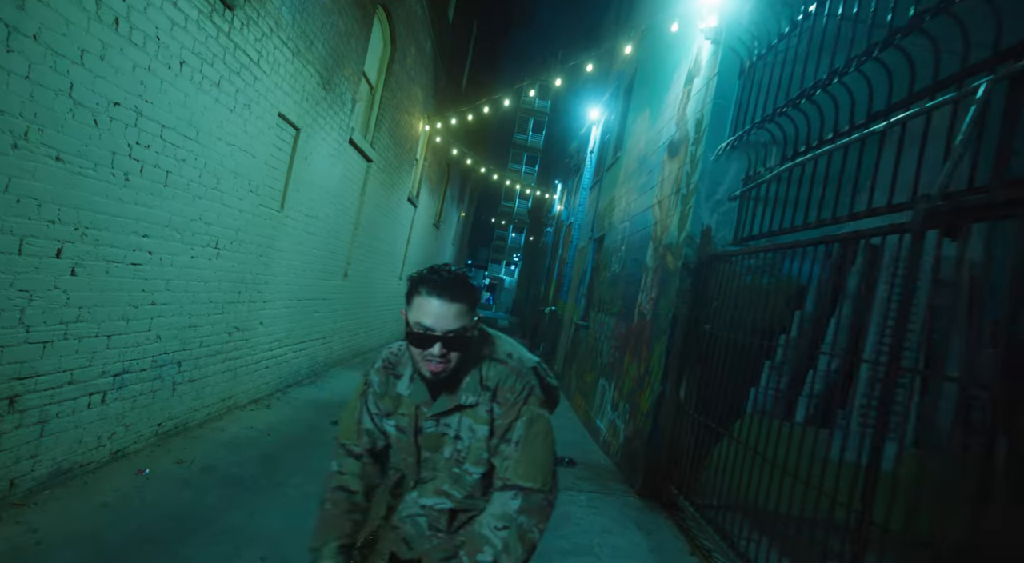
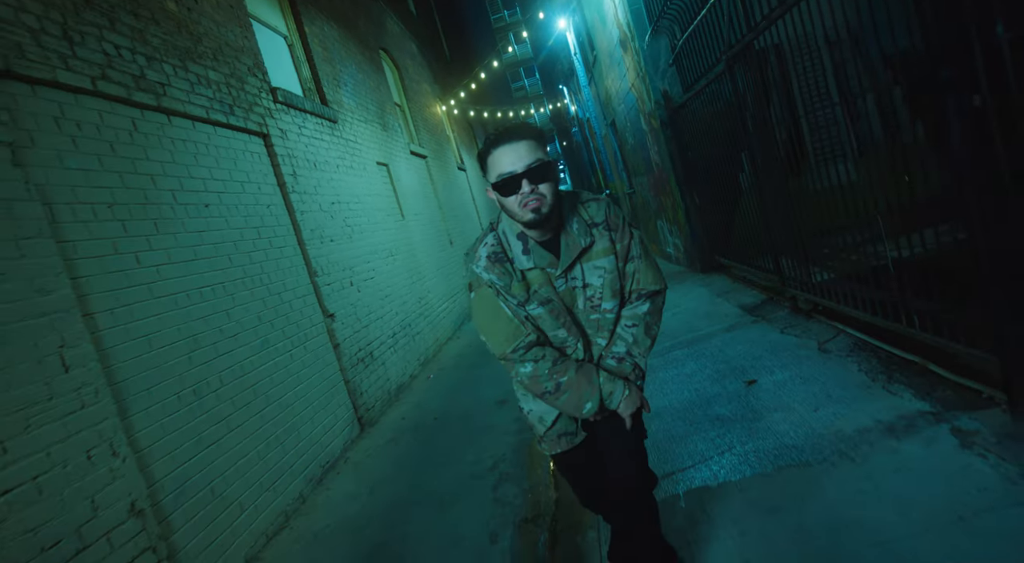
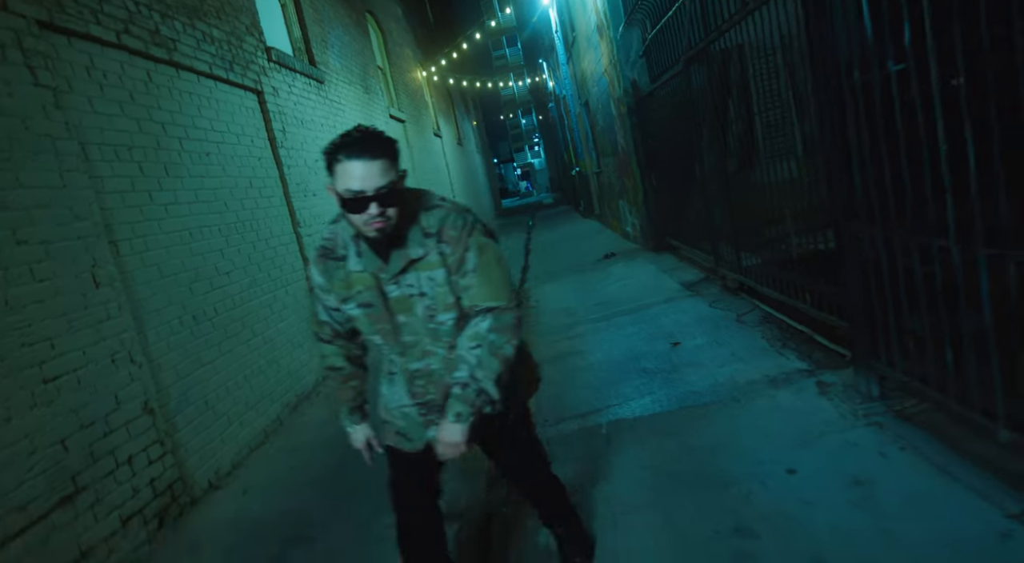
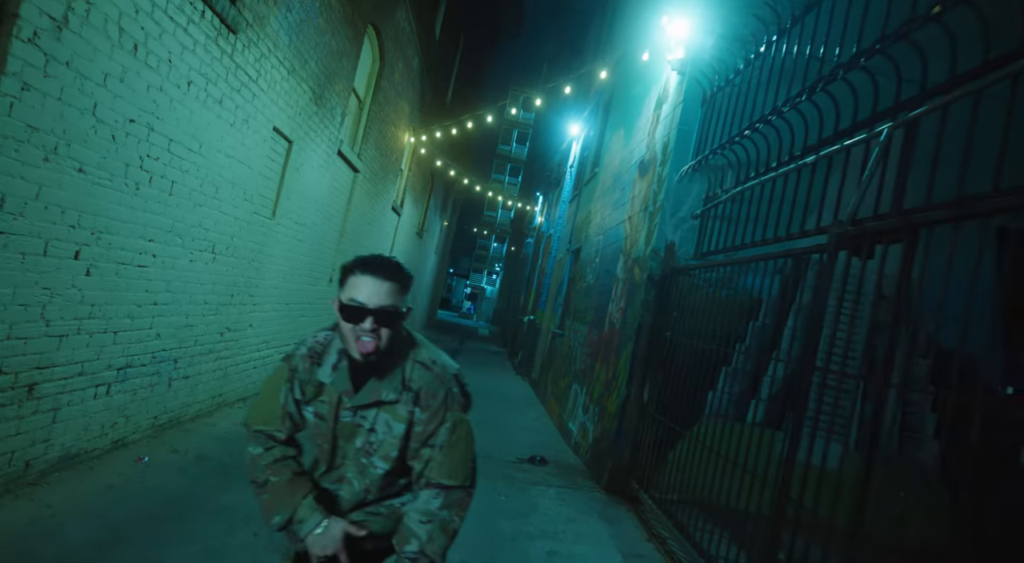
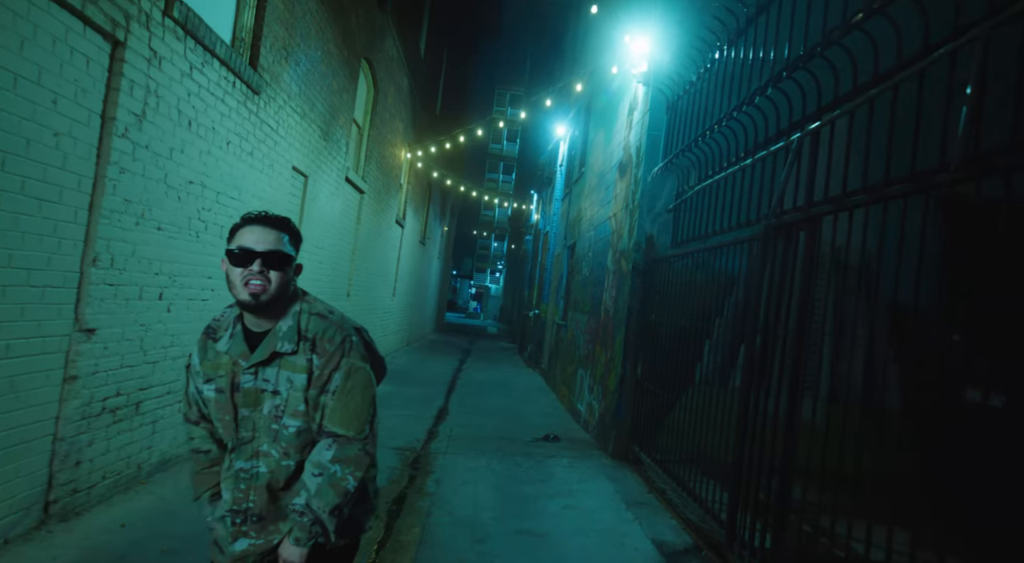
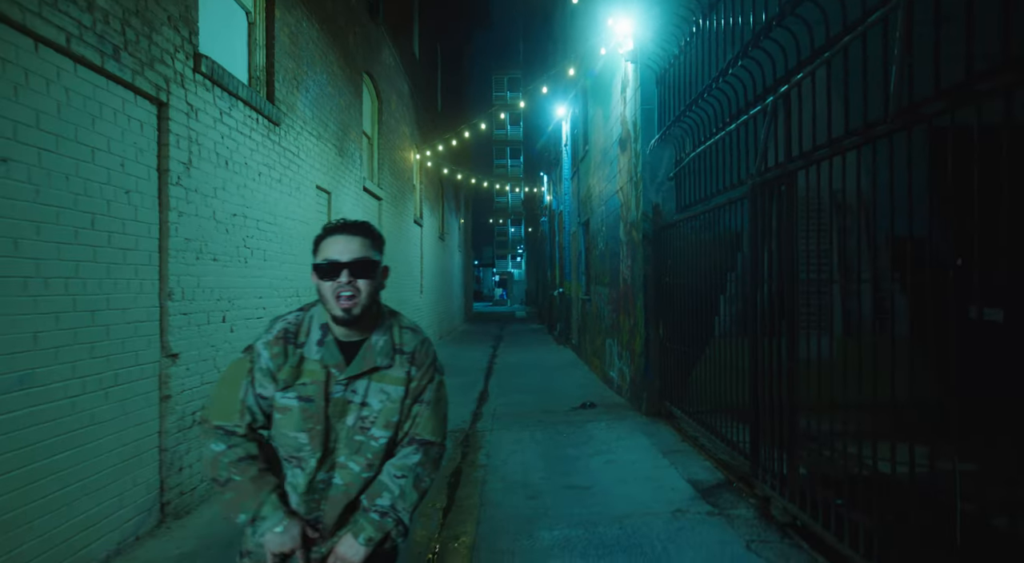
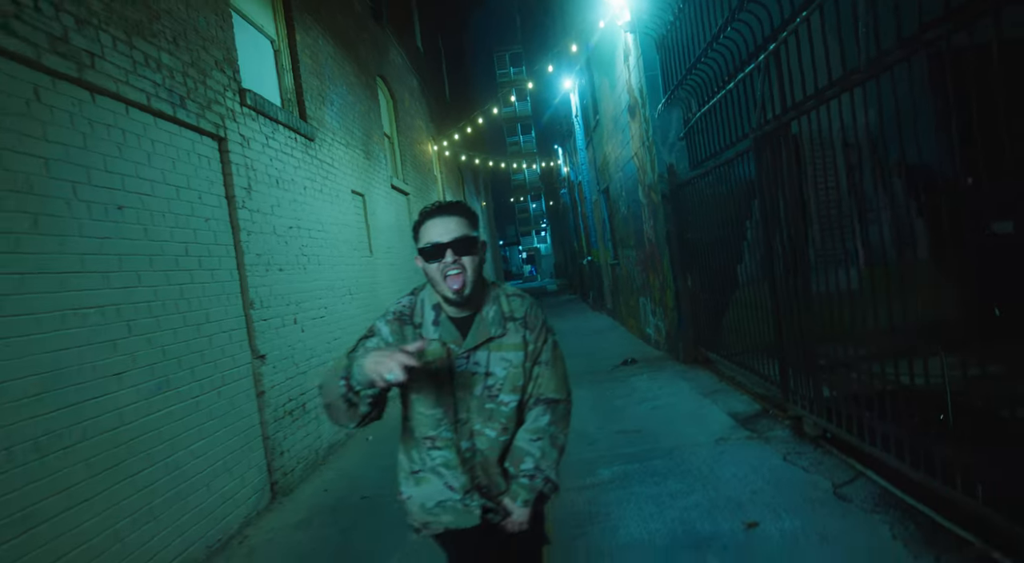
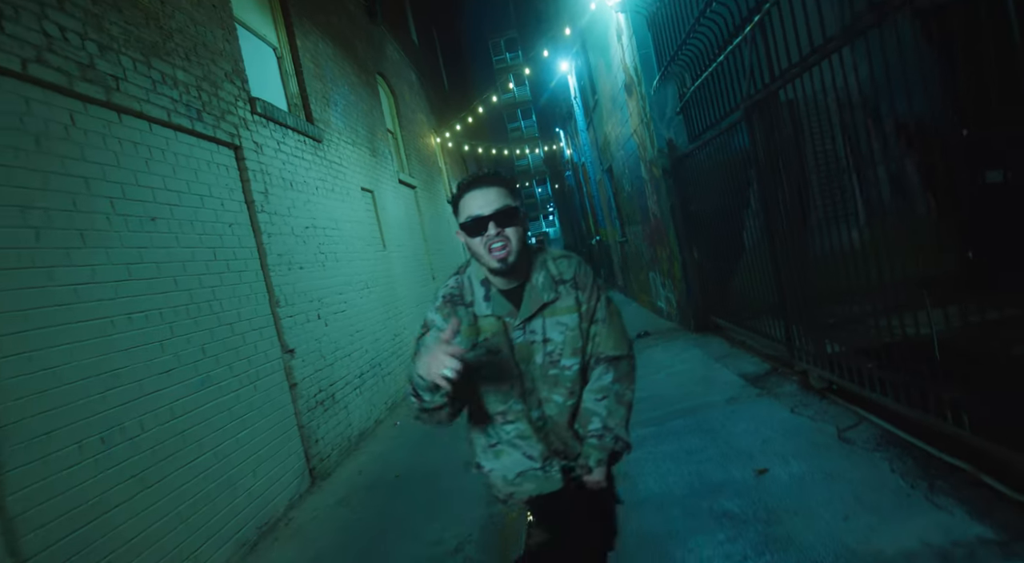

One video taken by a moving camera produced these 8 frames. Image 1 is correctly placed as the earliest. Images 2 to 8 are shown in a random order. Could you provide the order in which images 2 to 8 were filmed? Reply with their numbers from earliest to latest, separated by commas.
4, 5, 6, 7, 8, 2, 3
